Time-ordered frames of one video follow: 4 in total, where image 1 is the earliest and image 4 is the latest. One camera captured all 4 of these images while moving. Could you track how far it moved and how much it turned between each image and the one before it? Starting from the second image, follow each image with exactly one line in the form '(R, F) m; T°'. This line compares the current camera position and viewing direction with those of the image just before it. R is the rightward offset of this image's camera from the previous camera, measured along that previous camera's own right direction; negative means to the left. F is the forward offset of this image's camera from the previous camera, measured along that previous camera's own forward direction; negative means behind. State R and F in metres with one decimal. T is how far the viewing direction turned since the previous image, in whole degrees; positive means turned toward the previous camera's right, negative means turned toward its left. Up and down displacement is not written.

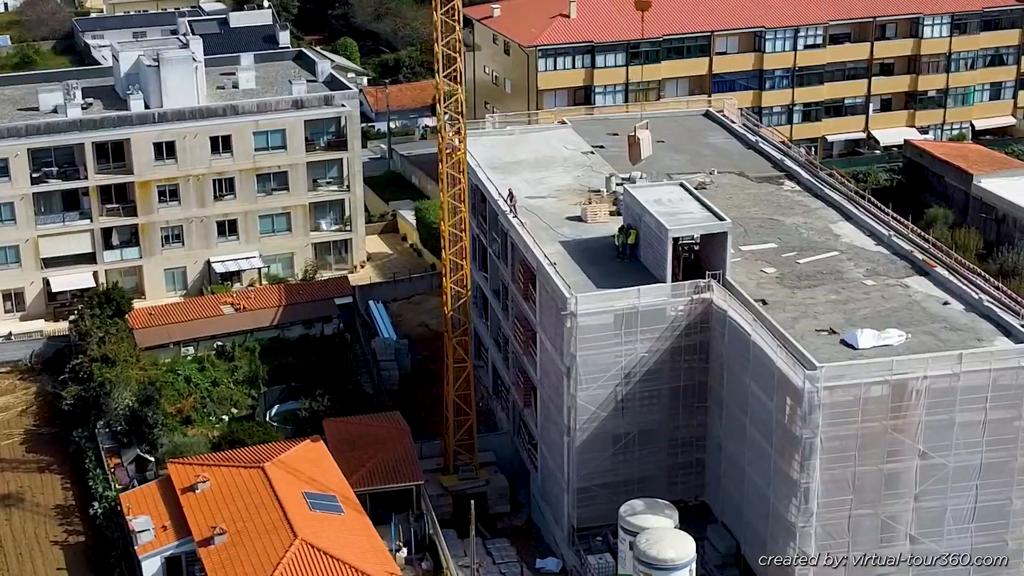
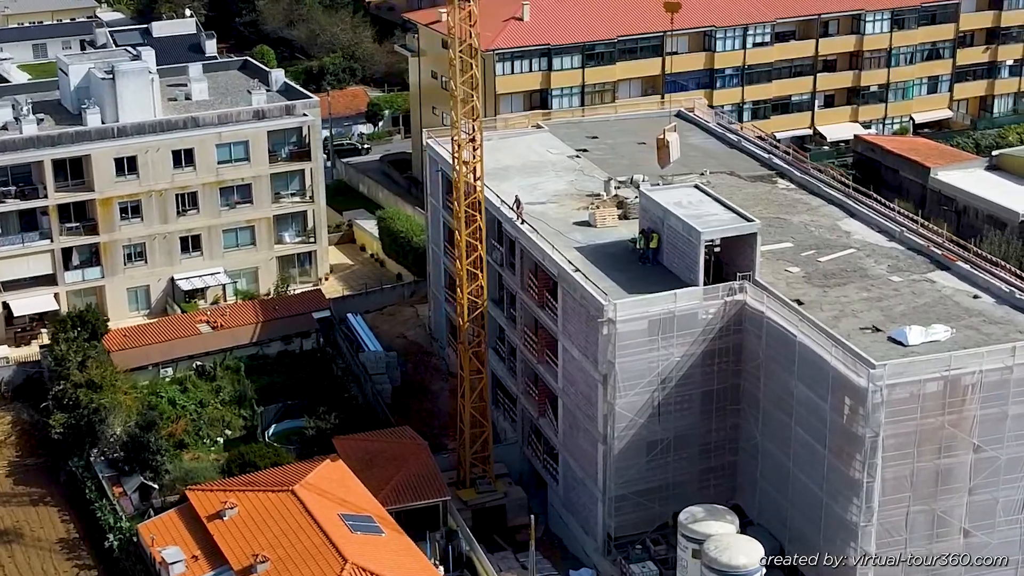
(-4.3, +1.0) m; +5°
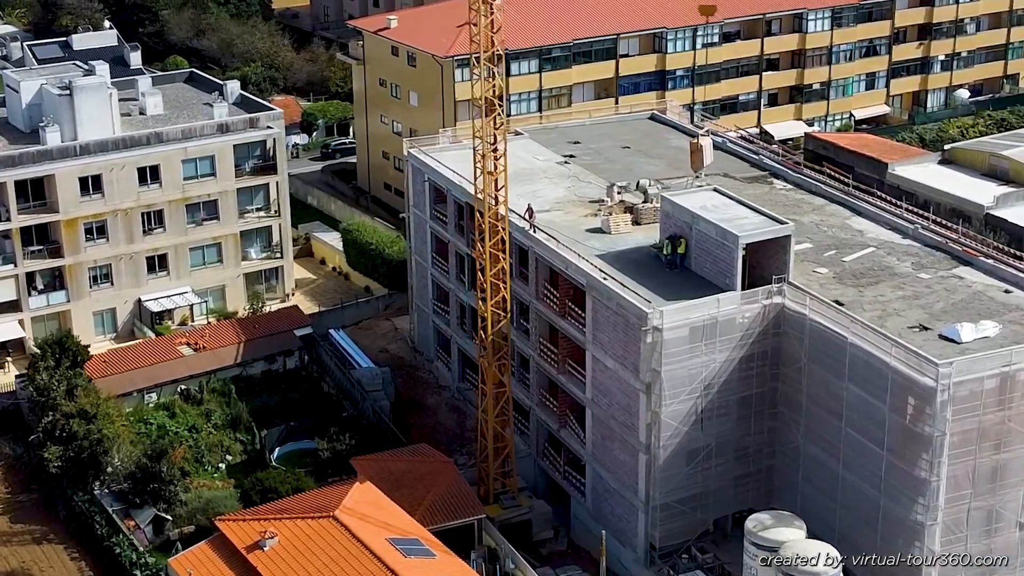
(-4.5, +1.0) m; +5°
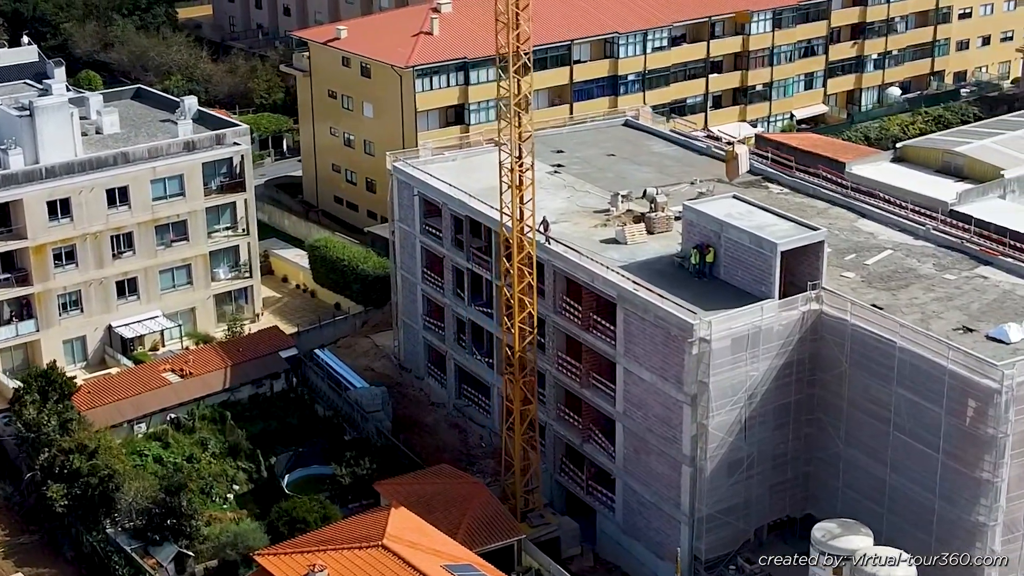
(-4.5, +0.8) m; +5°
